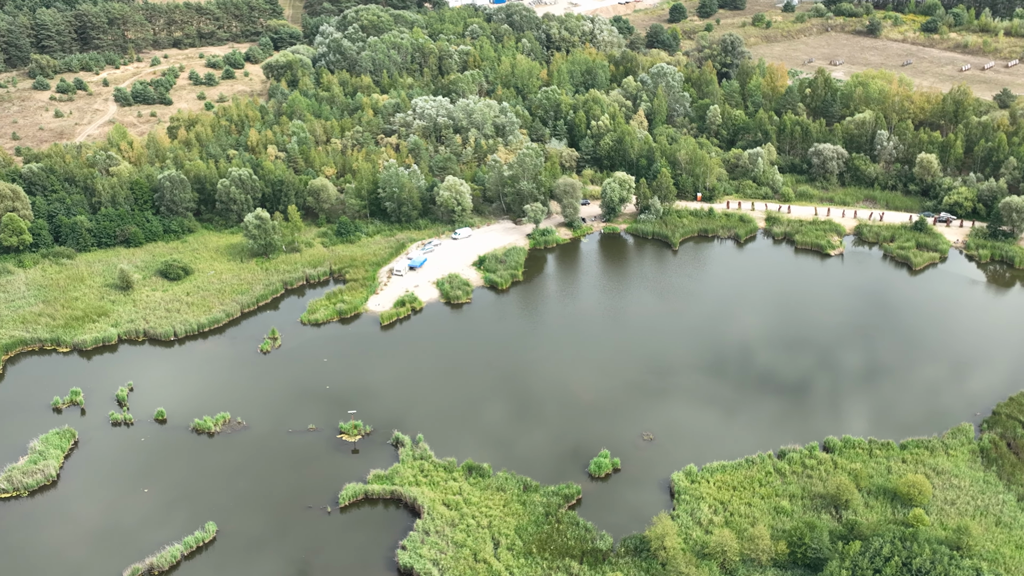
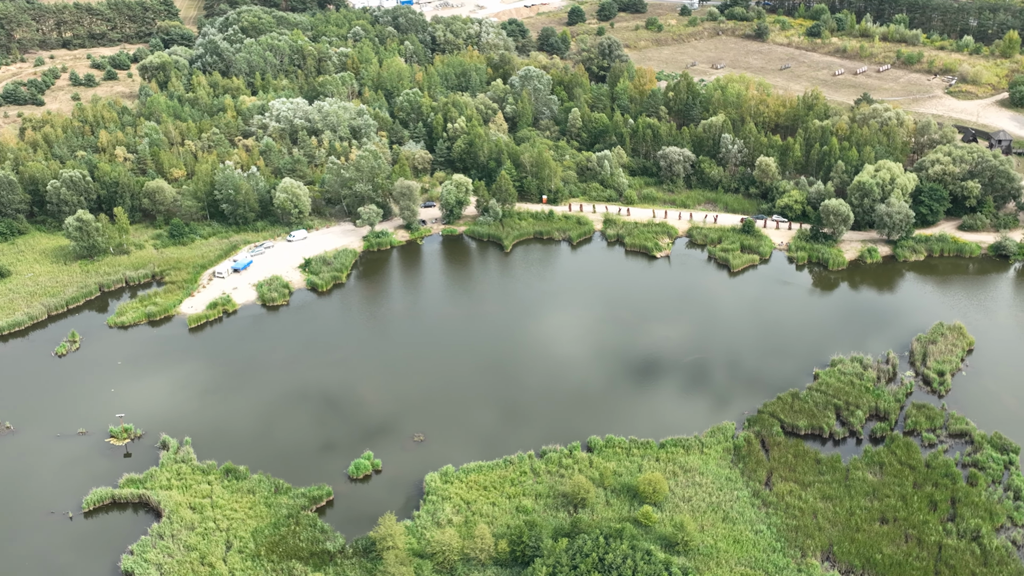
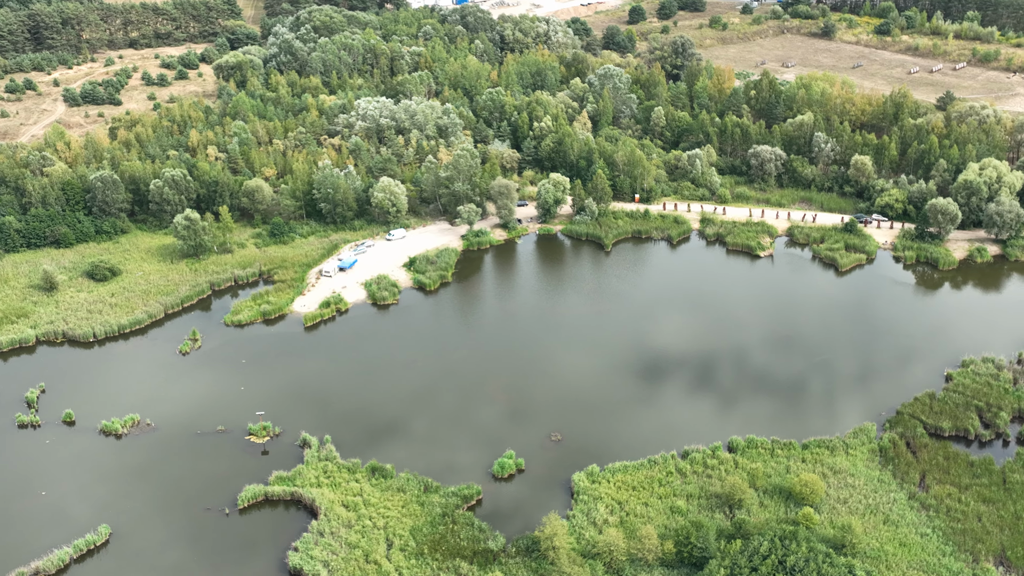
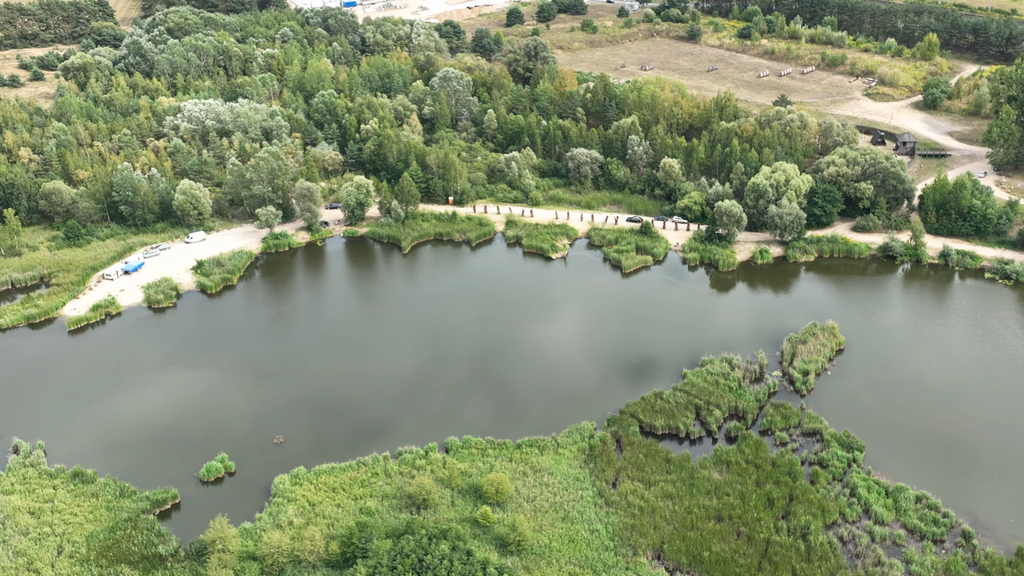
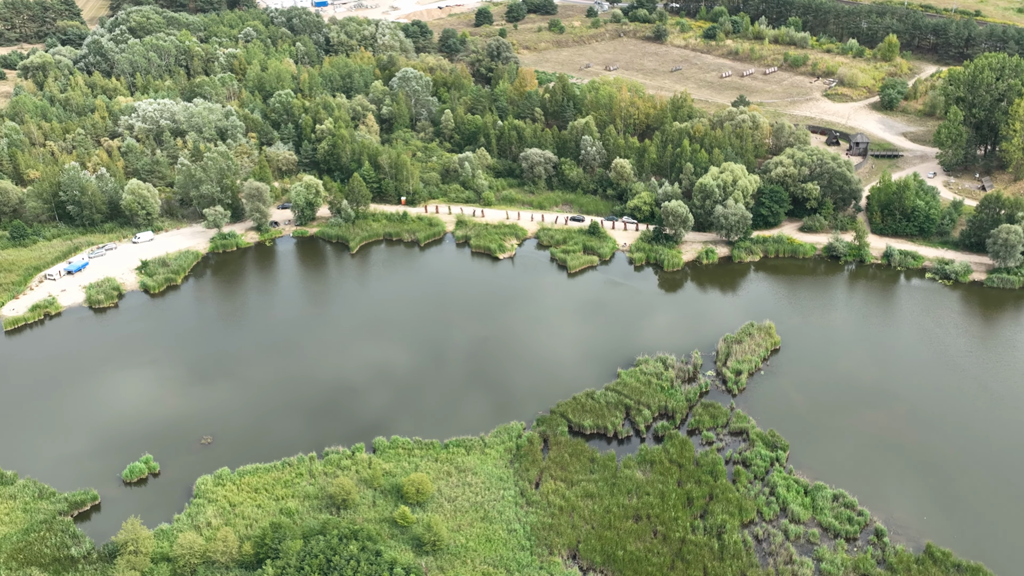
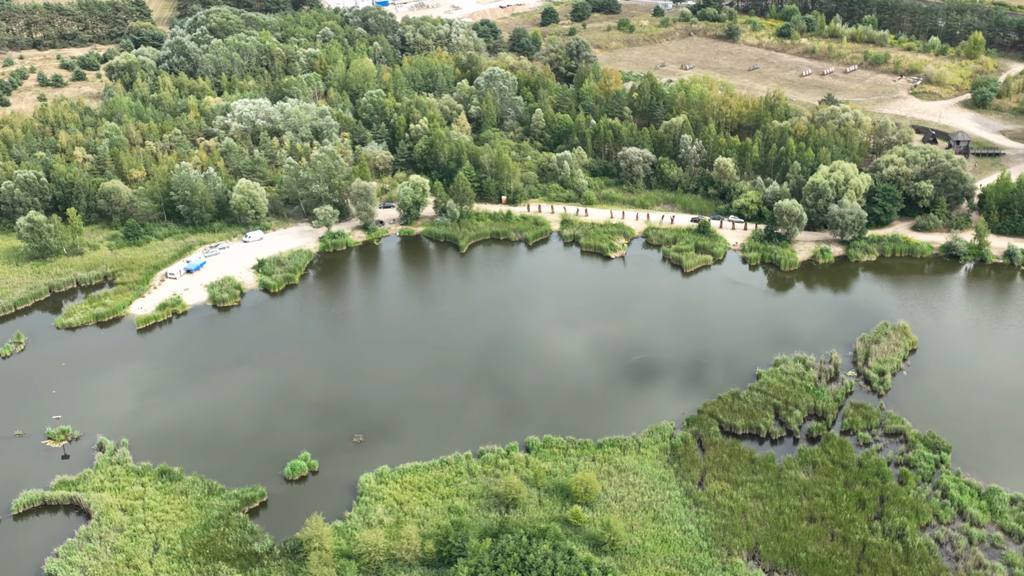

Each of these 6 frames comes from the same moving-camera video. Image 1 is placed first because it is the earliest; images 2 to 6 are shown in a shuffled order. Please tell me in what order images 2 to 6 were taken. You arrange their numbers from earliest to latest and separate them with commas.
3, 2, 6, 4, 5
